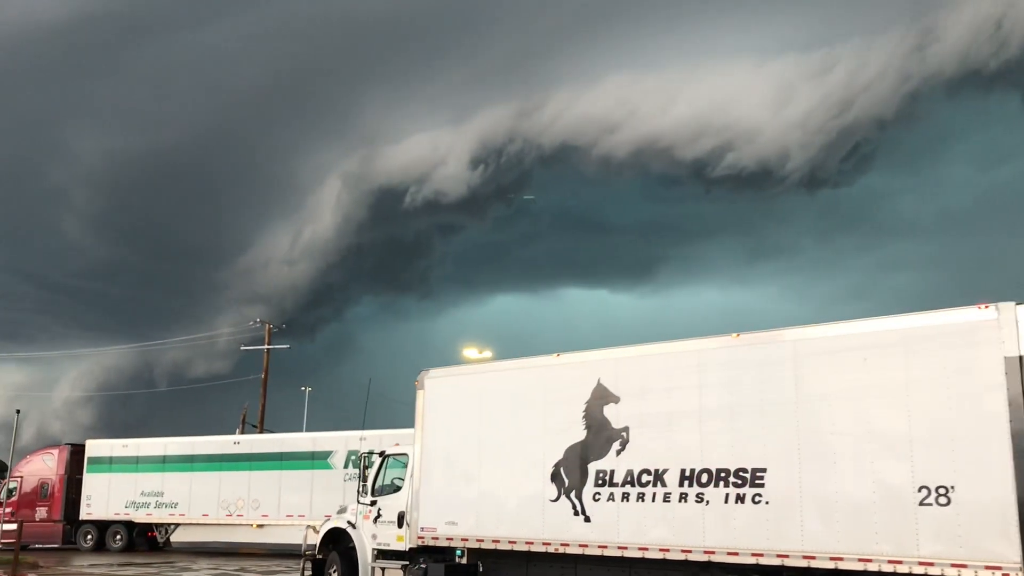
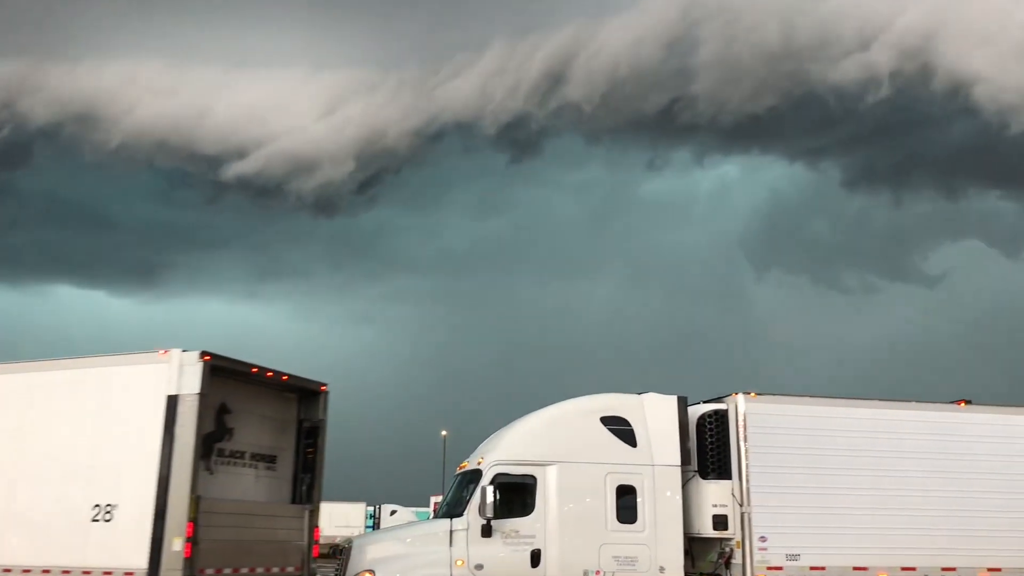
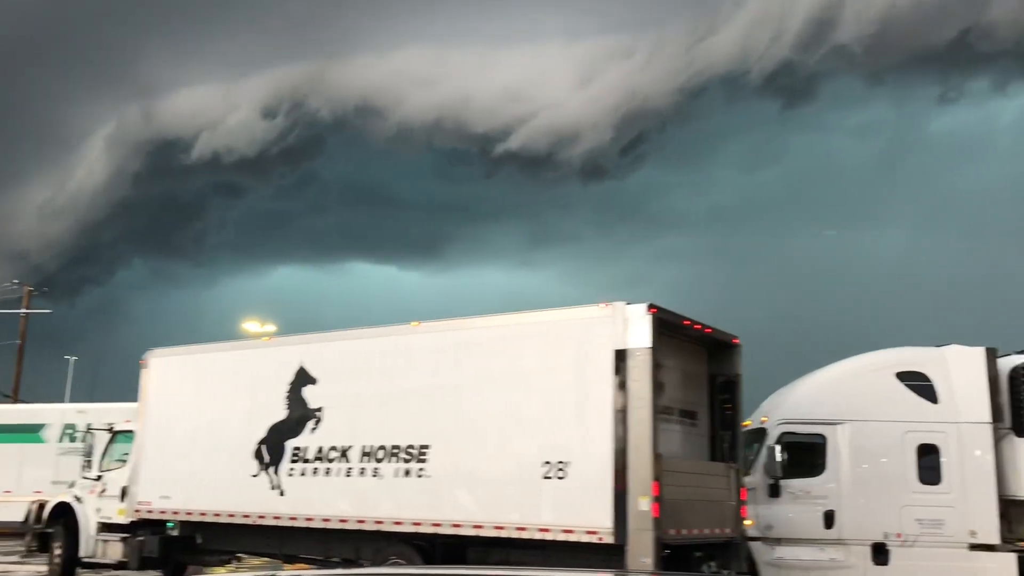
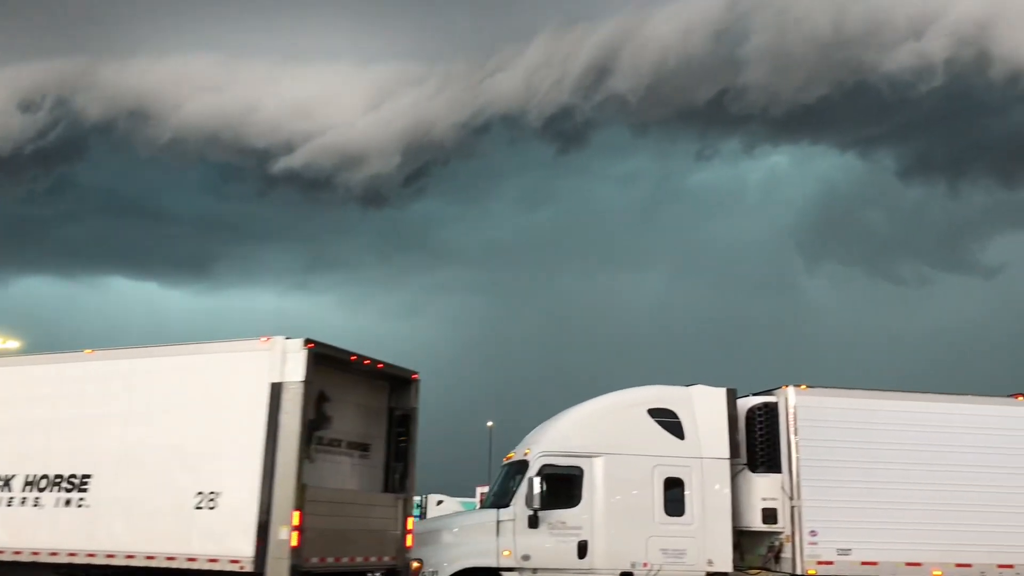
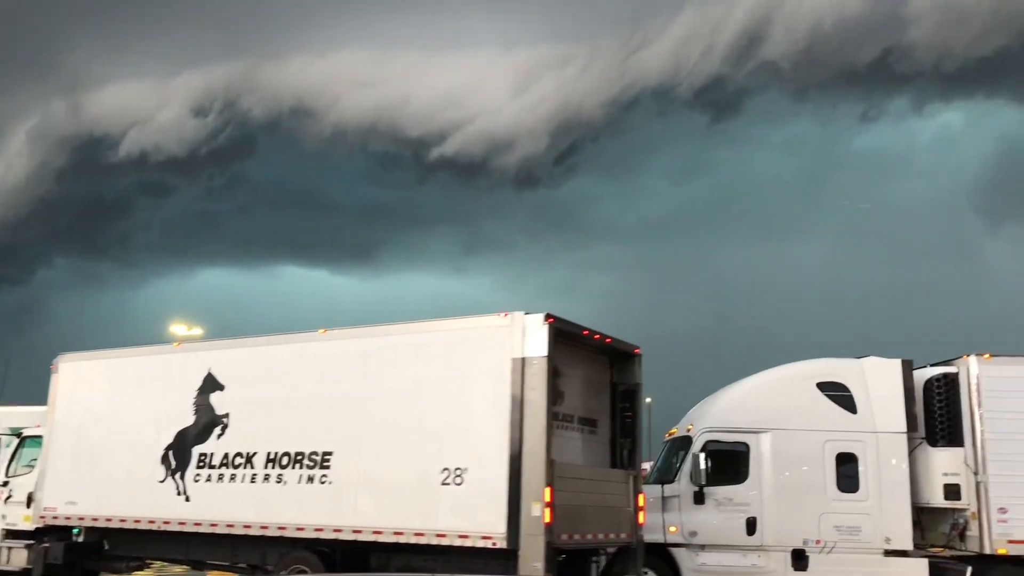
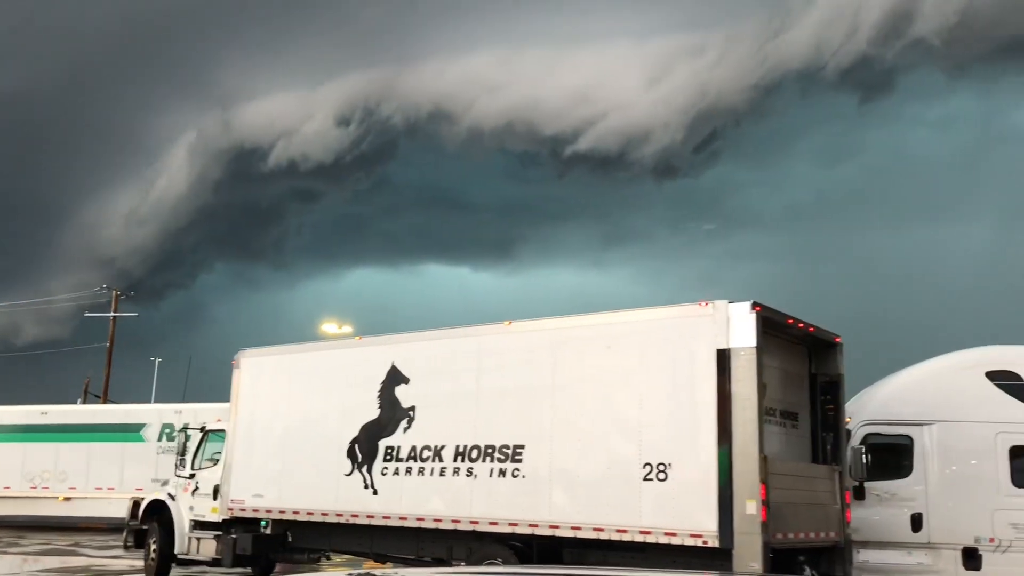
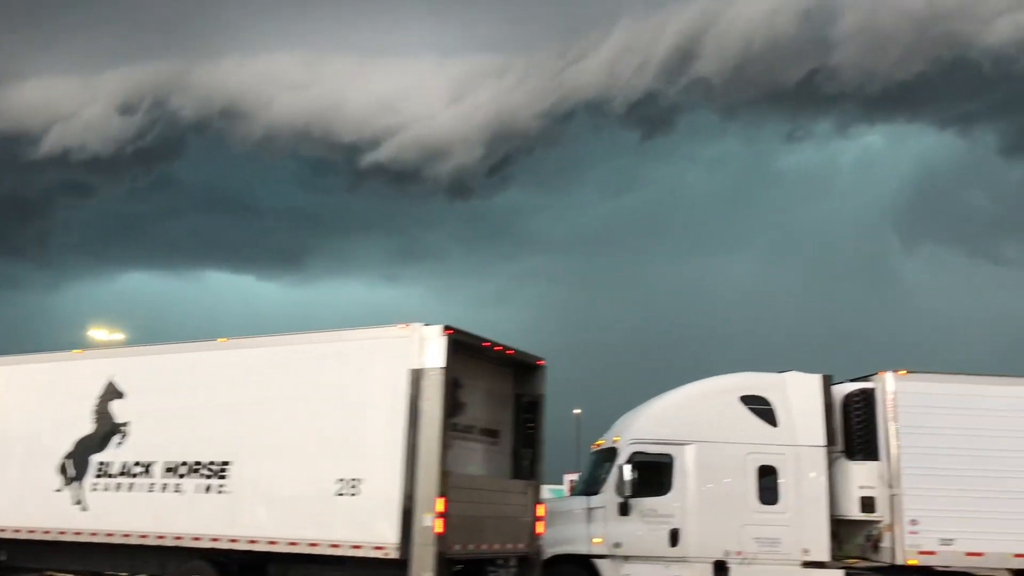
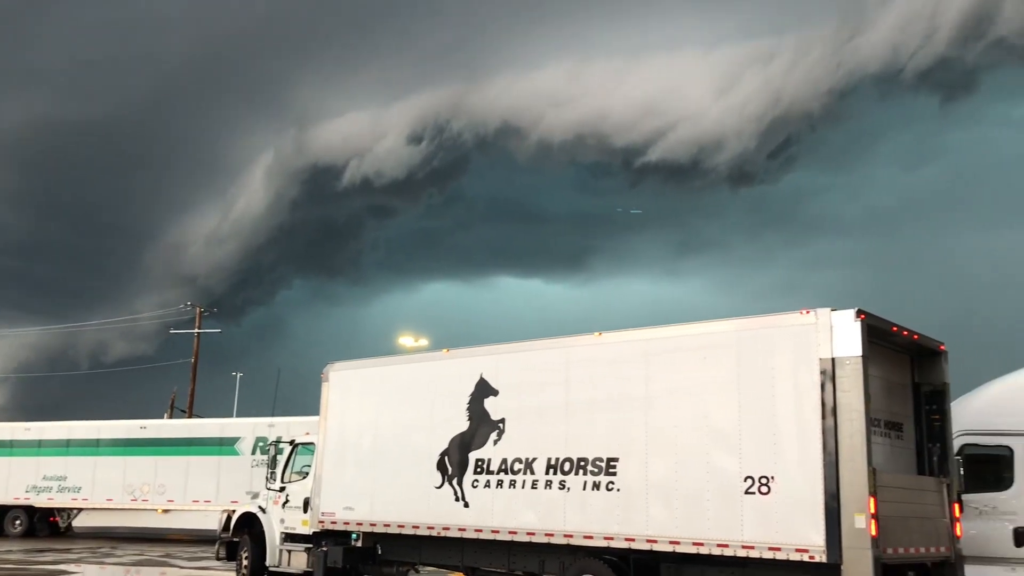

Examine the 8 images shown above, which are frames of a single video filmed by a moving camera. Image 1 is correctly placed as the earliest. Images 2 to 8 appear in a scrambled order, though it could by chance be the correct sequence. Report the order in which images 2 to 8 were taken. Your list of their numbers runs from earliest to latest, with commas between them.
8, 6, 3, 5, 7, 4, 2
